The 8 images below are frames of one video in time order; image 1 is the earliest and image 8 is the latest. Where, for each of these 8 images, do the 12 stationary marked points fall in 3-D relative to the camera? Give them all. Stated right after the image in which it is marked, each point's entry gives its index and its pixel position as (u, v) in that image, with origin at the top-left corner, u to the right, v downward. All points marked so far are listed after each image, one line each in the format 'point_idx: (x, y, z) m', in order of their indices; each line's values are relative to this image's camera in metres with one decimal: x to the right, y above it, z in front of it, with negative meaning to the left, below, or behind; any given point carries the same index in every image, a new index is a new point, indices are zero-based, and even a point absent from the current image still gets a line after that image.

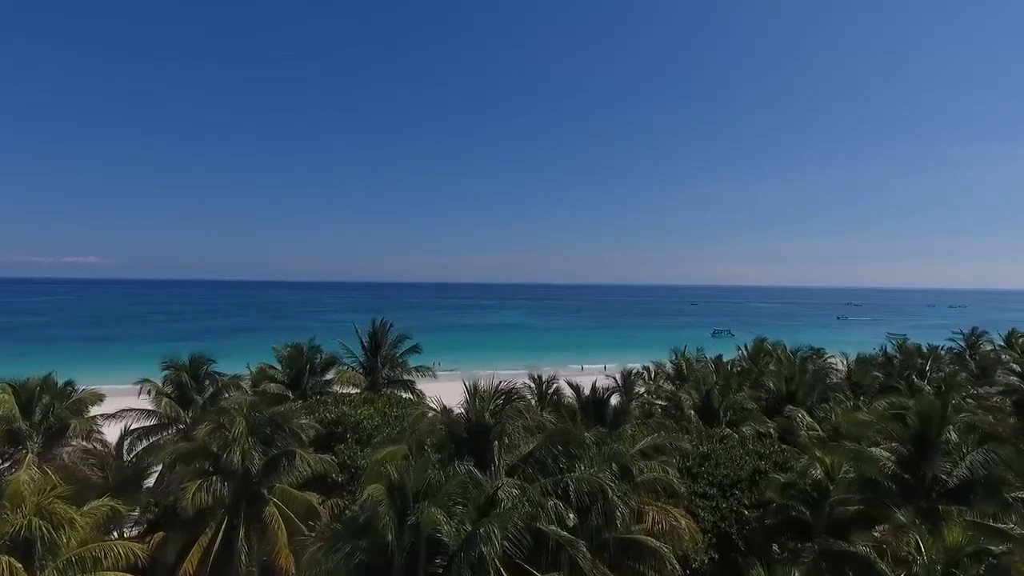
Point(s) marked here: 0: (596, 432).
0: (+1.7, -3.0, +10.4) m
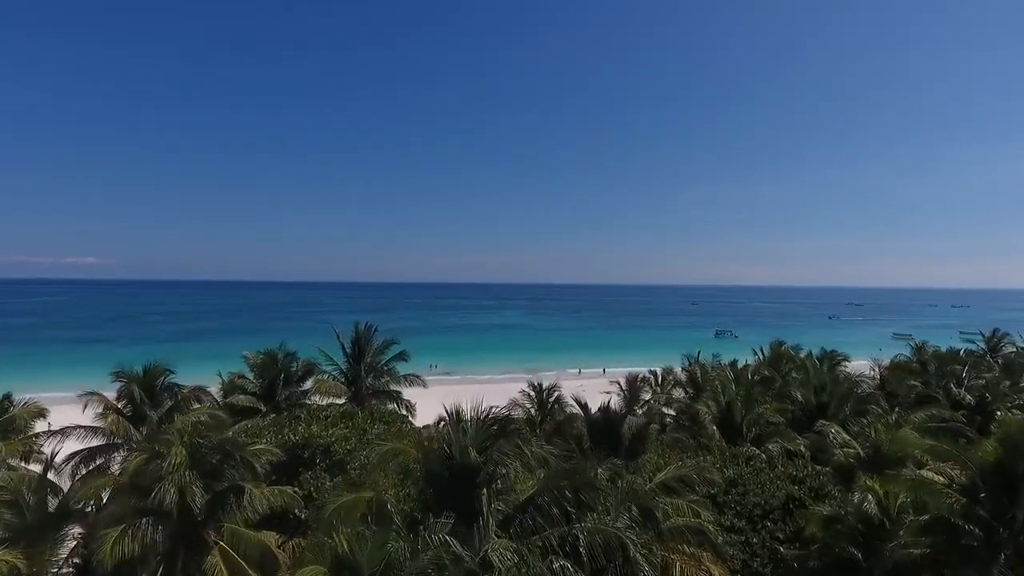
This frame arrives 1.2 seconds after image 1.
0: (+1.6, -3.0, +8.6) m
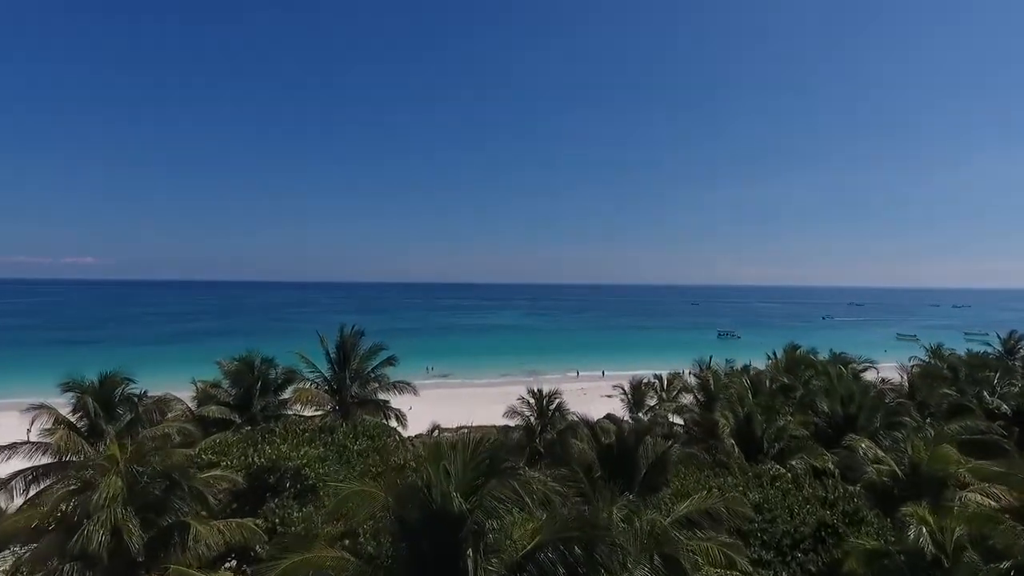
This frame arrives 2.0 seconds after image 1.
0: (+1.6, -3.0, +7.2) m
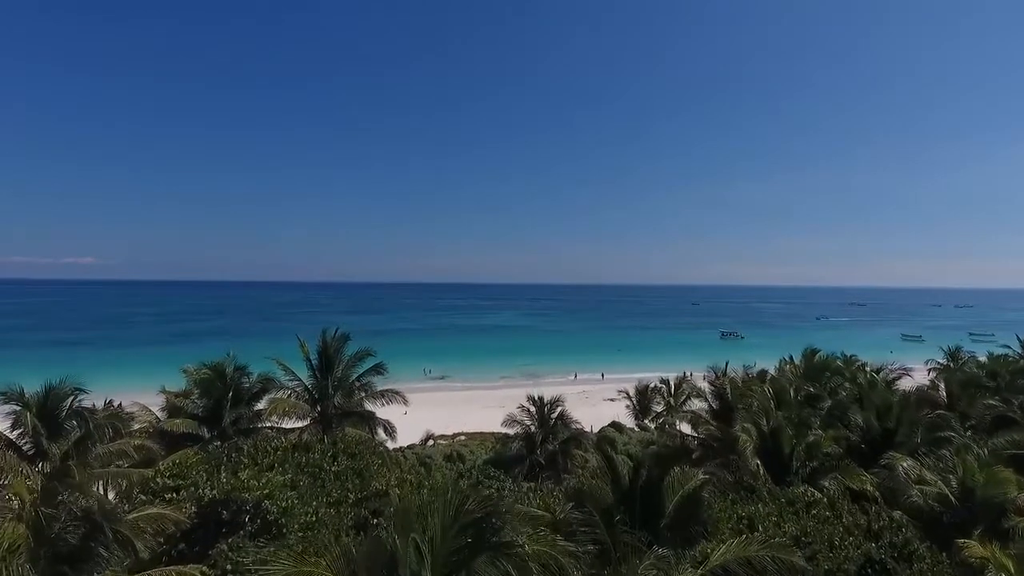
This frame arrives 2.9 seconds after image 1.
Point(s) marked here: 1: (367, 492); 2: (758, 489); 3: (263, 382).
0: (+1.5, -3.0, +5.7) m
1: (-2.8, -4.0, +10.0) m
2: (+5.2, -4.3, +10.9) m
3: (-7.0, -2.7, +14.4) m
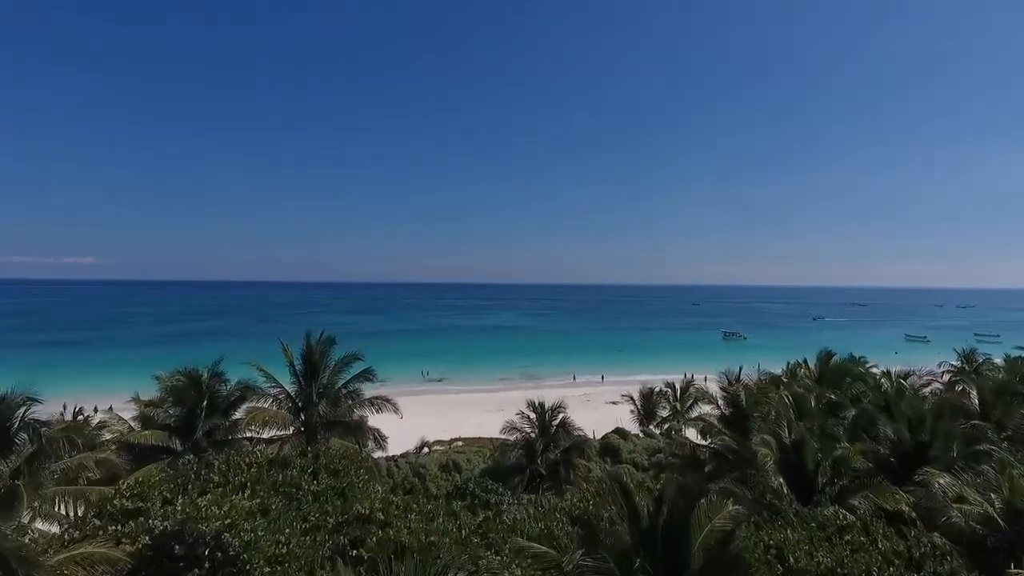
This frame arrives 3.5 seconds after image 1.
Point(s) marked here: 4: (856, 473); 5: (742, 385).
0: (+1.5, -3.0, +4.7) m
1: (-2.9, -4.0, +9.0) m
2: (+5.2, -4.2, +9.8) m
3: (-7.0, -2.6, +13.3) m
4: (+7.5, -4.0, +11.2) m
5: (+7.3, -3.1, +16.2) m
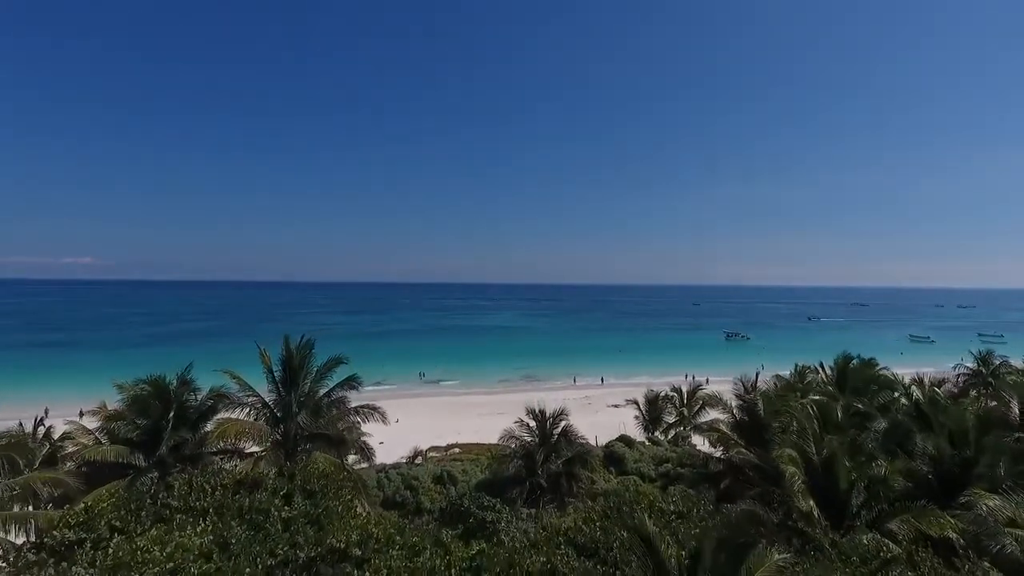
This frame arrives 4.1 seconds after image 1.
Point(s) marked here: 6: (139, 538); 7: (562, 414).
0: (+1.5, -2.9, +3.5) m
1: (-2.9, -4.0, +7.8) m
2: (+5.2, -4.2, +8.6) m
3: (-7.0, -2.6, +12.1) m
4: (+7.5, -4.0, +10.0) m
5: (+7.2, -3.0, +15.1) m
6: (-5.3, -3.4, +7.5) m
7: (+1.8, -4.6, +18.8) m
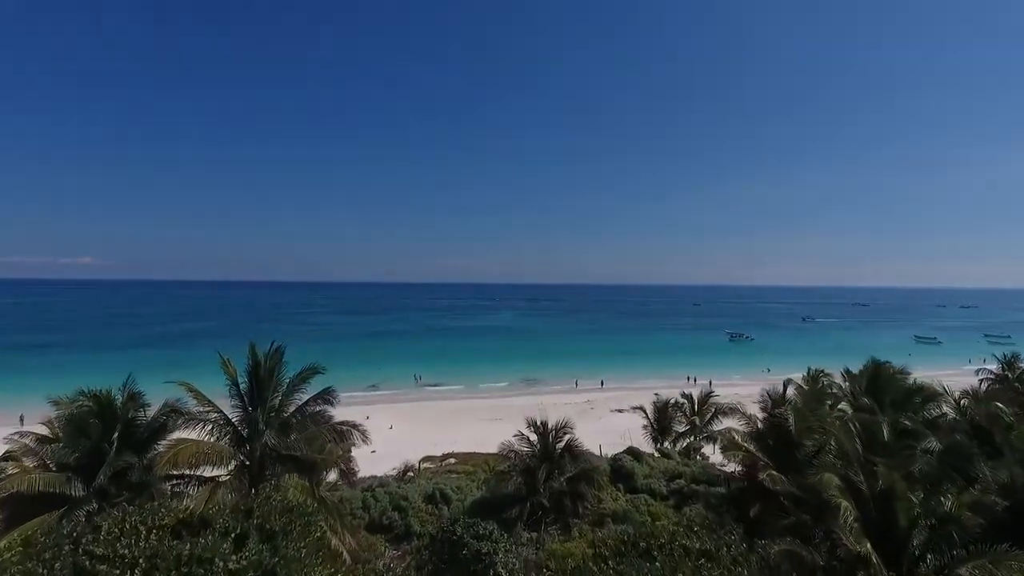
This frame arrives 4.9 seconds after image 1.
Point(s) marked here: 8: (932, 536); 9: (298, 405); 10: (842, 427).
0: (+1.5, -3.0, +1.9) m
1: (-2.9, -4.0, +6.2) m
2: (+5.1, -4.2, +7.0) m
3: (-7.1, -2.6, +10.5) m
4: (+7.4, -4.0, +8.5) m
5: (+7.2, -3.0, +13.5) m
6: (-5.3, -3.4, +5.9) m
7: (+1.8, -4.6, +17.2) m
8: (+6.8, -4.0, +8.4) m
9: (-4.8, -2.6, +11.6) m
10: (+7.1, -3.0, +11.2) m
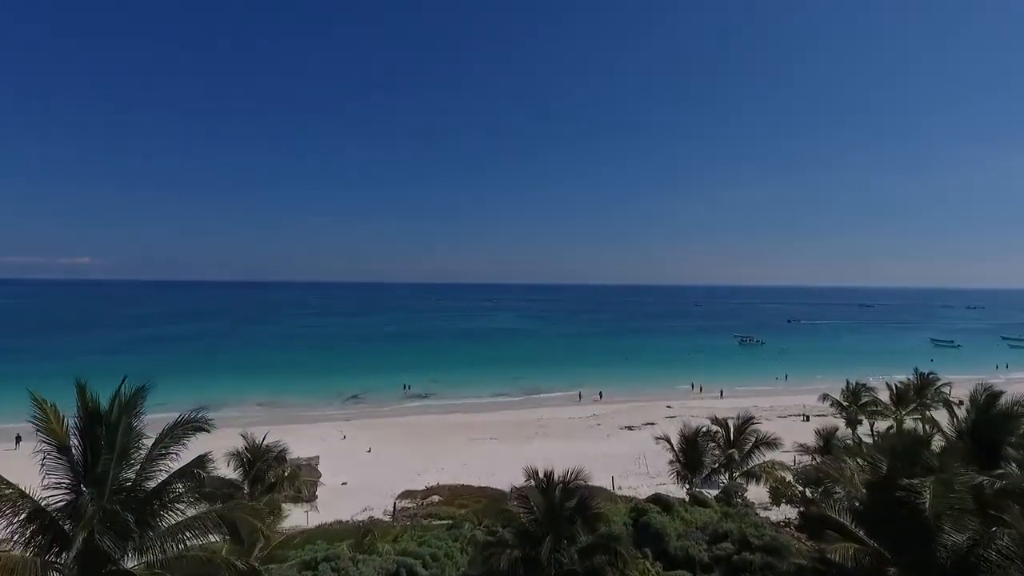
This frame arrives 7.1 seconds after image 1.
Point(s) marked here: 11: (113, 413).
0: (+1.3, -3.0, -2.3) m
1: (-3.1, -4.1, +2.0) m
2: (+5.0, -4.3, +2.8) m
3: (-7.2, -2.7, +6.3) m
4: (+7.3, -4.1, +4.3) m
5: (+7.0, -3.1, +9.3) m
6: (-5.5, -3.5, +1.7) m
7: (+1.6, -4.7, +13.0) m
8: (+6.7, -4.1, +4.2) m
9: (-4.9, -2.7, +7.4) m
10: (+7.0, -3.1, +7.0) m
11: (-5.5, -1.7, +7.1) m
